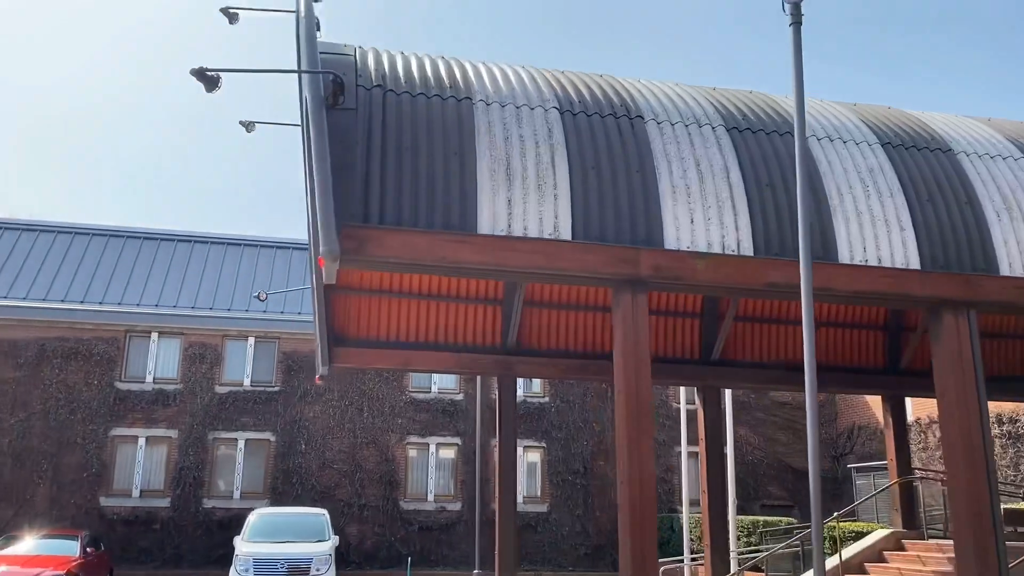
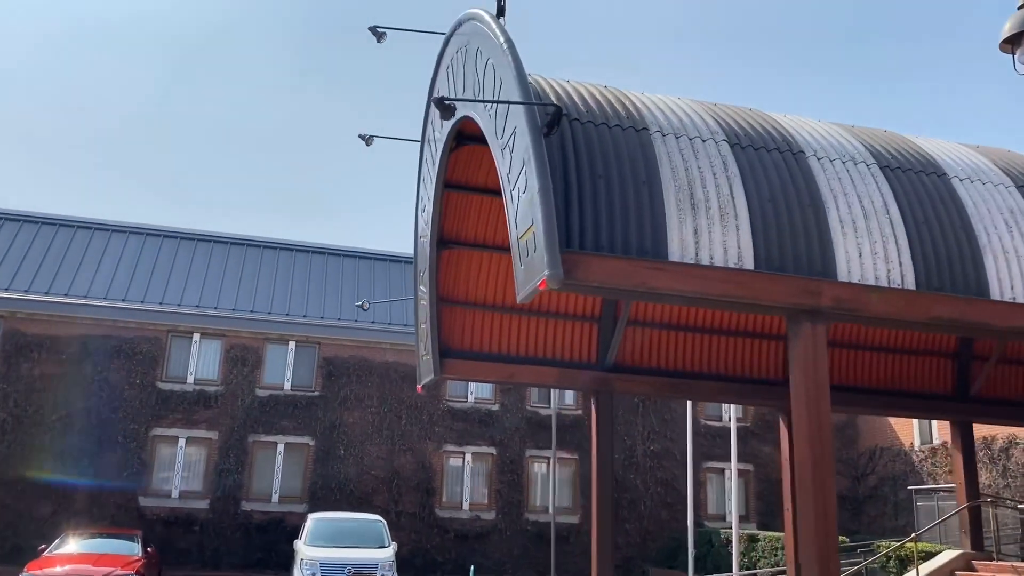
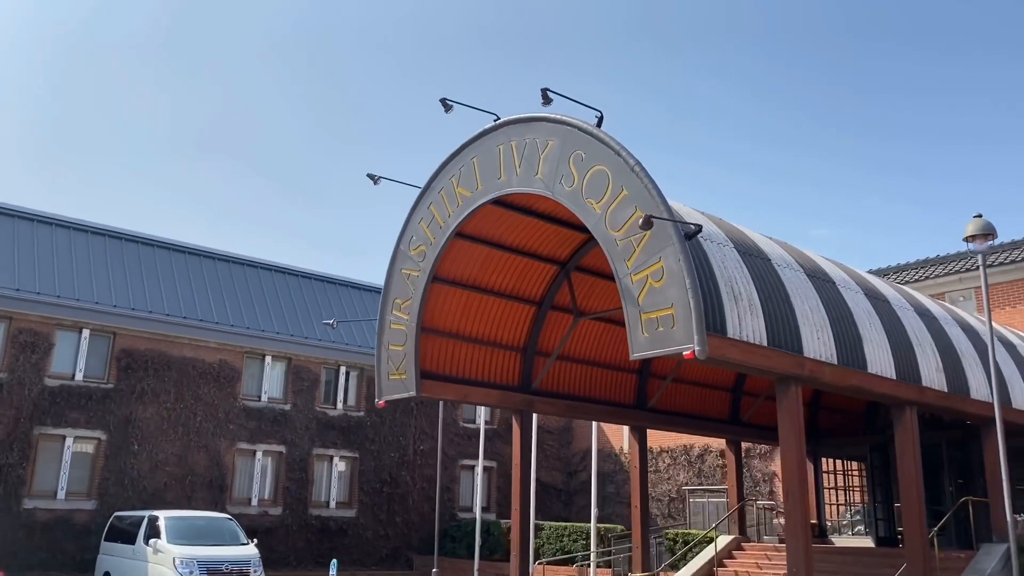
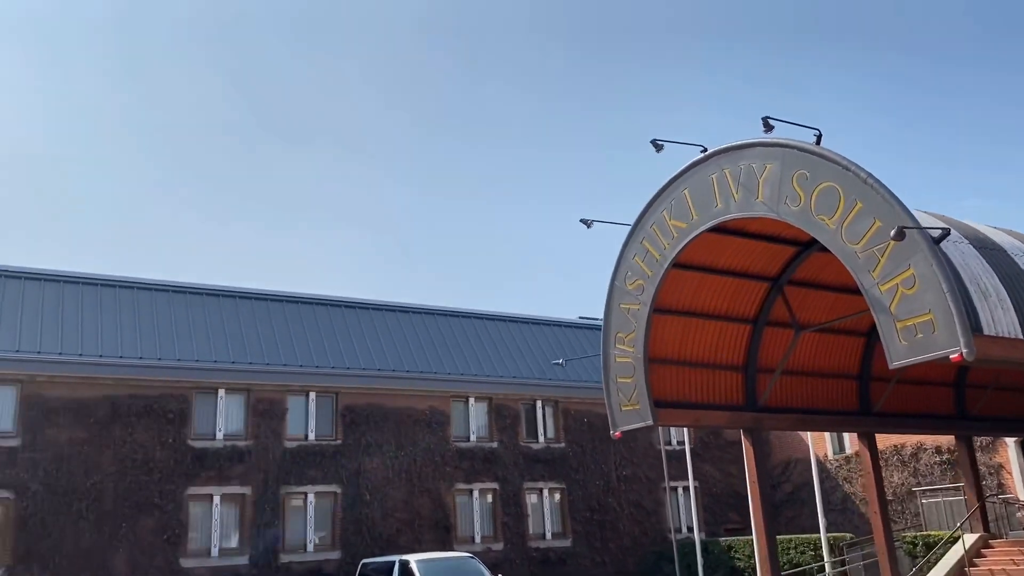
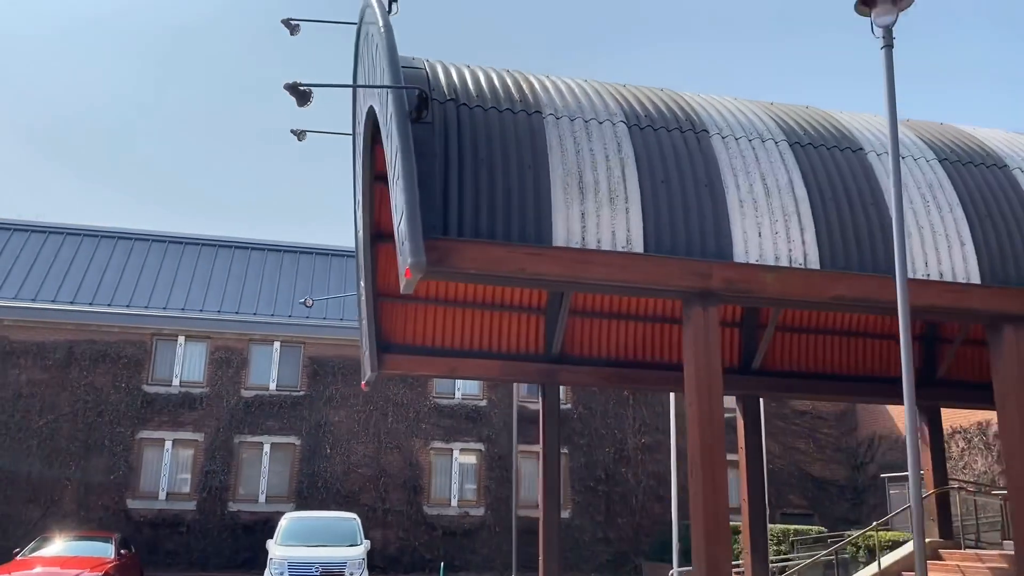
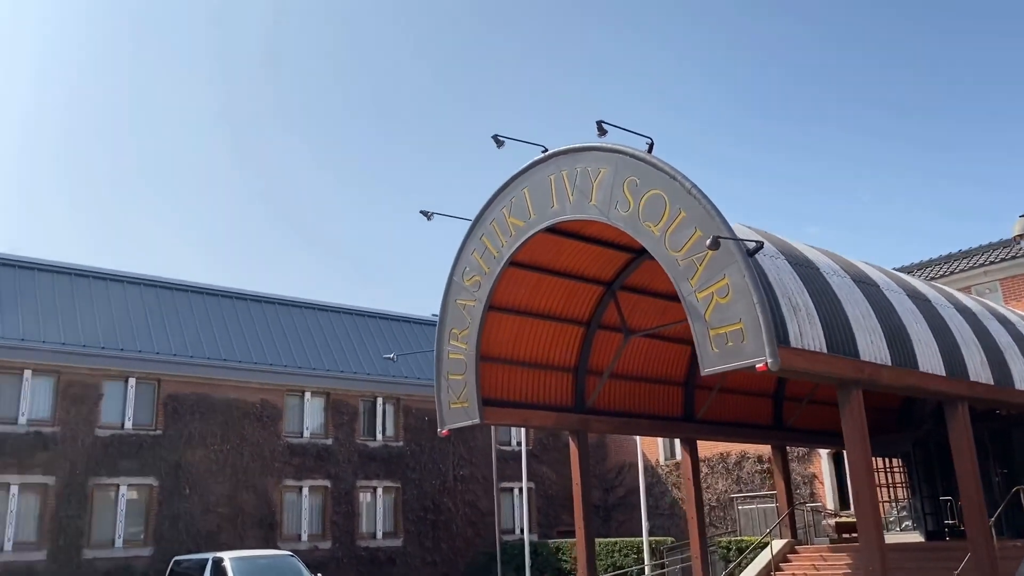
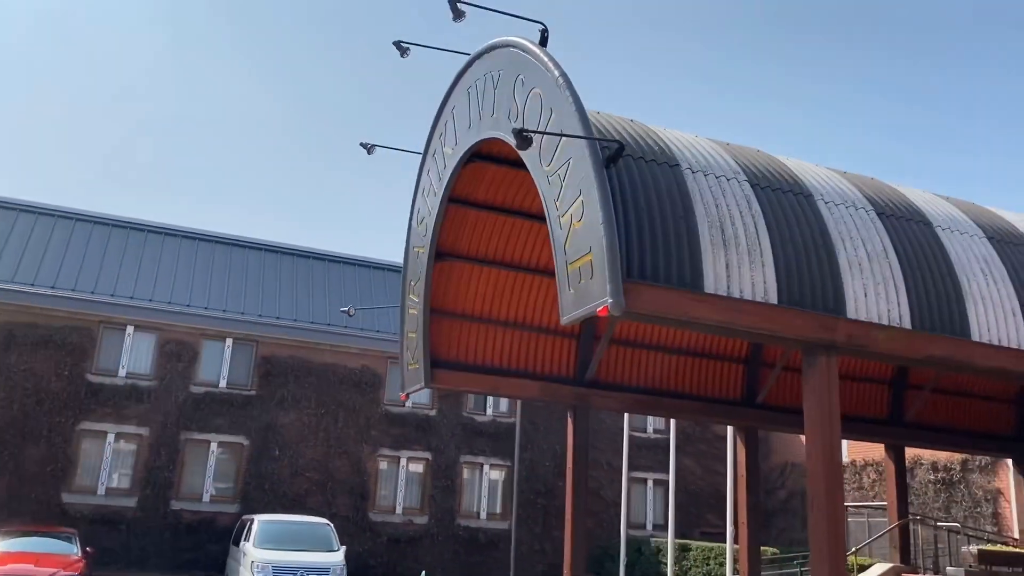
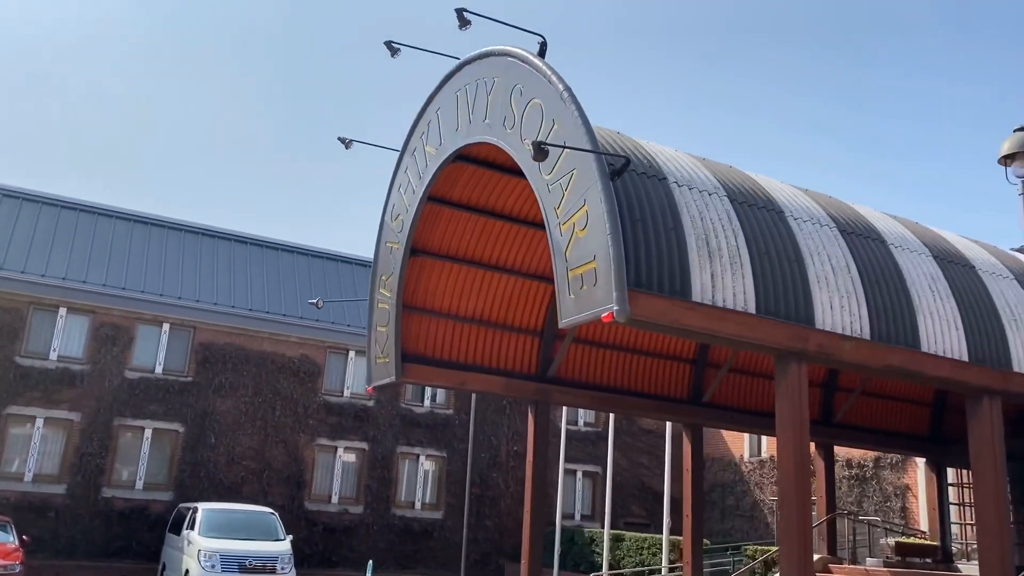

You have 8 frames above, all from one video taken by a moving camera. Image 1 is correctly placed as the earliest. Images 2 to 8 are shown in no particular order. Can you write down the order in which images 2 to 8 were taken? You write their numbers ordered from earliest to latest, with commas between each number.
5, 2, 7, 8, 3, 6, 4
